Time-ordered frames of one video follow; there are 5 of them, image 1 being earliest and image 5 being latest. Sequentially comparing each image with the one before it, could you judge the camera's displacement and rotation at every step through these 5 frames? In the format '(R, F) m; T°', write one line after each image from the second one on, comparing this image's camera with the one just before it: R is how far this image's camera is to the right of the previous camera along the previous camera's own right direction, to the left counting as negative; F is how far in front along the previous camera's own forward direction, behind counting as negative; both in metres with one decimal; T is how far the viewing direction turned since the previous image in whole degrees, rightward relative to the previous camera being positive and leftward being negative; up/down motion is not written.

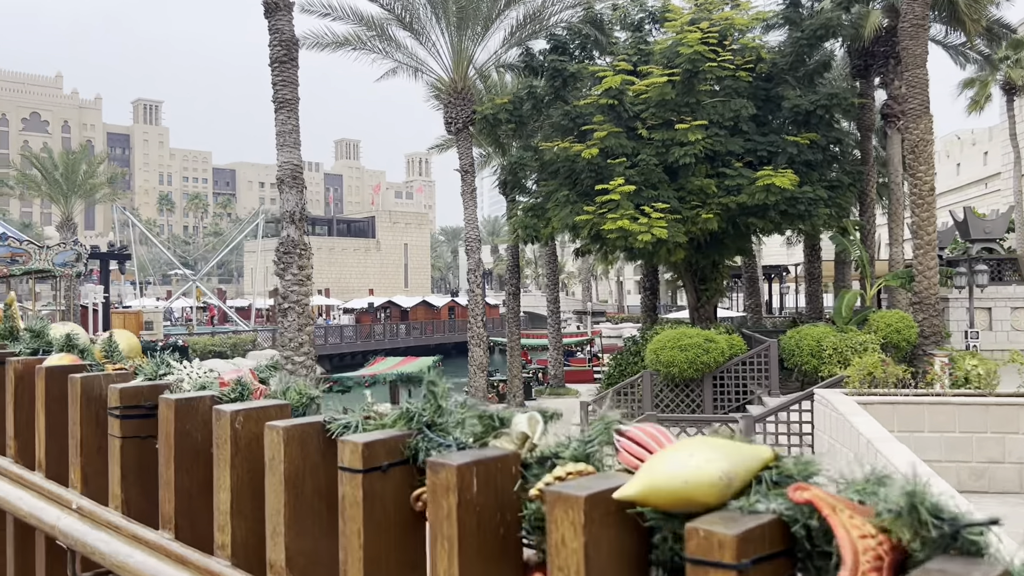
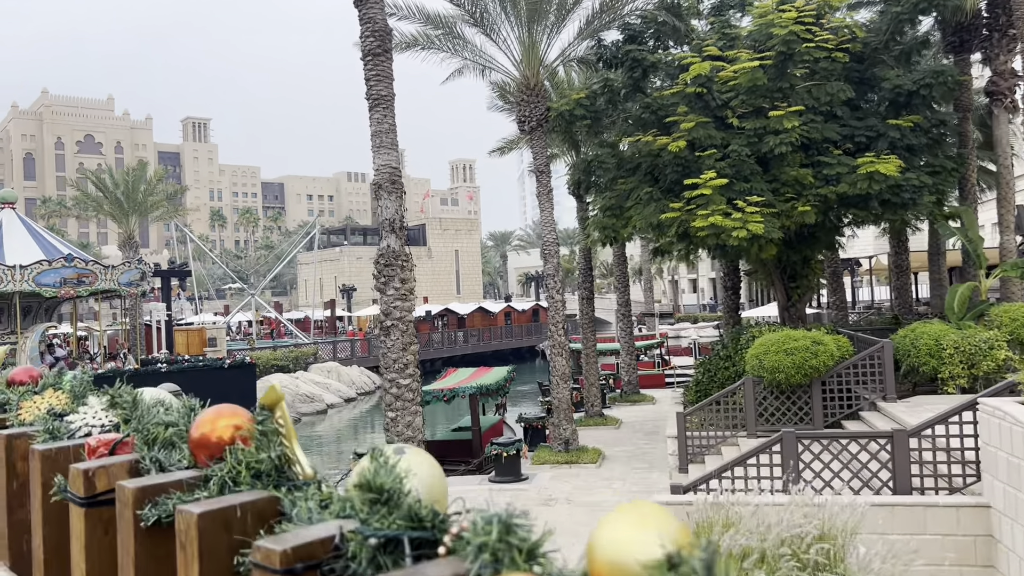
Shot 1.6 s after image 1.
(-0.7, +0.8) m; -3°
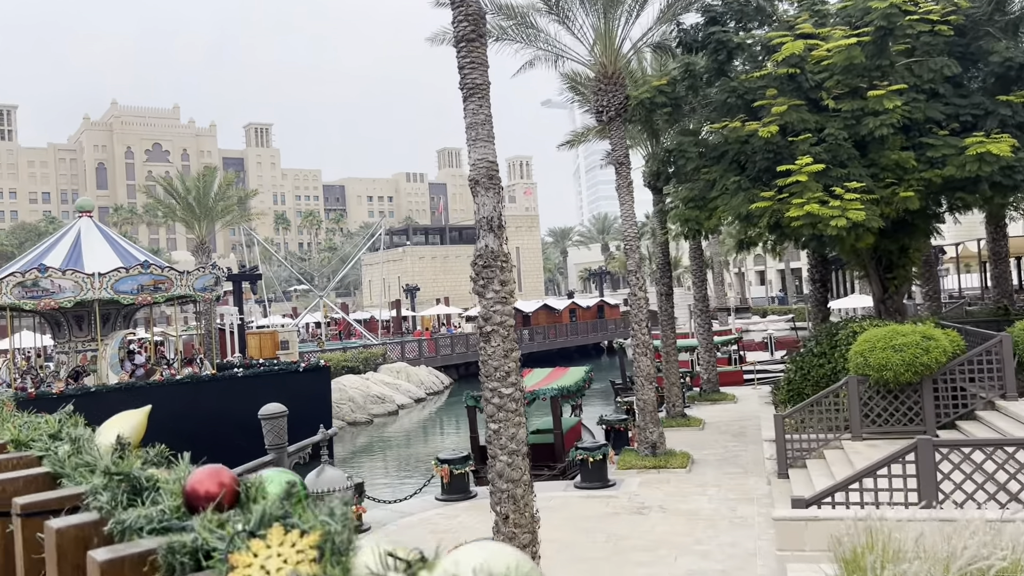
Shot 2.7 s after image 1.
(-0.4, +0.5) m; -4°
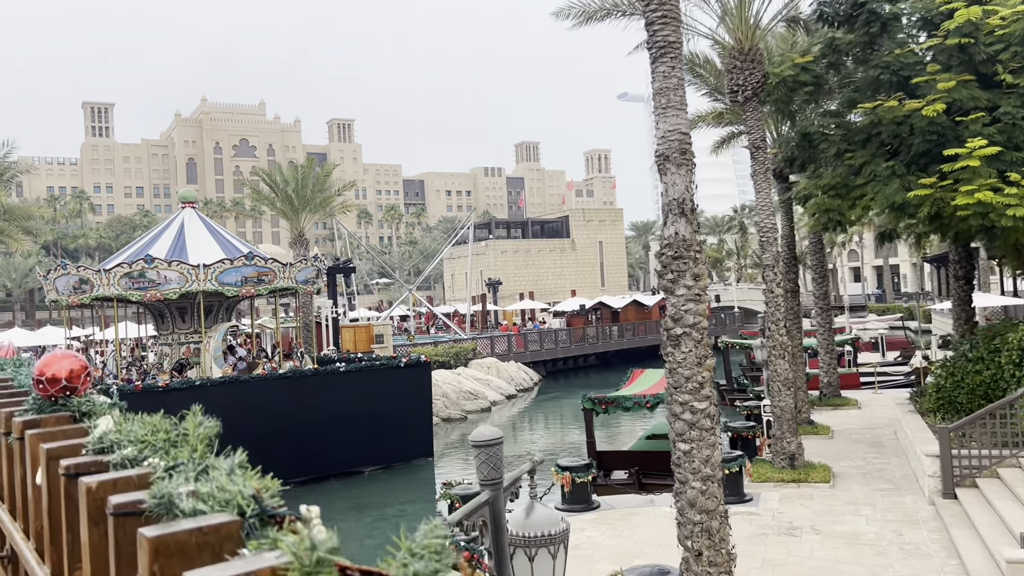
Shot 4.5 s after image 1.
(-0.8, +0.9) m; -5°
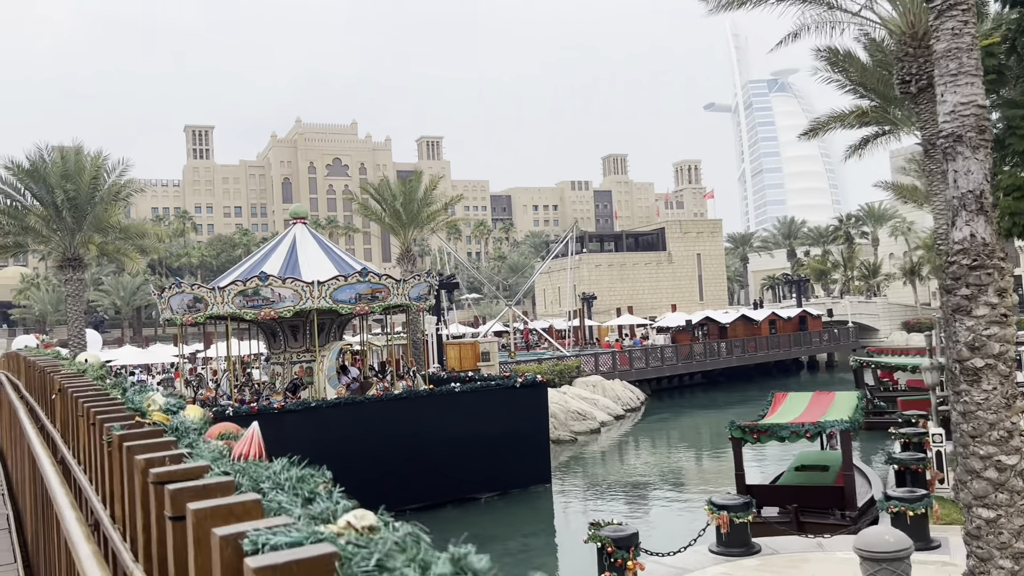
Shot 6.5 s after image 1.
(-0.8, +1.1) m; -6°
